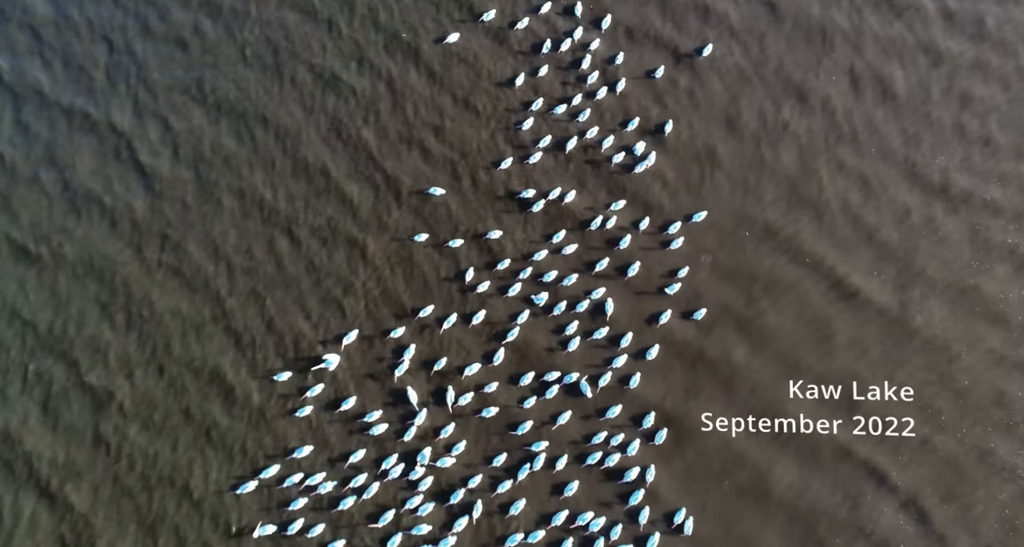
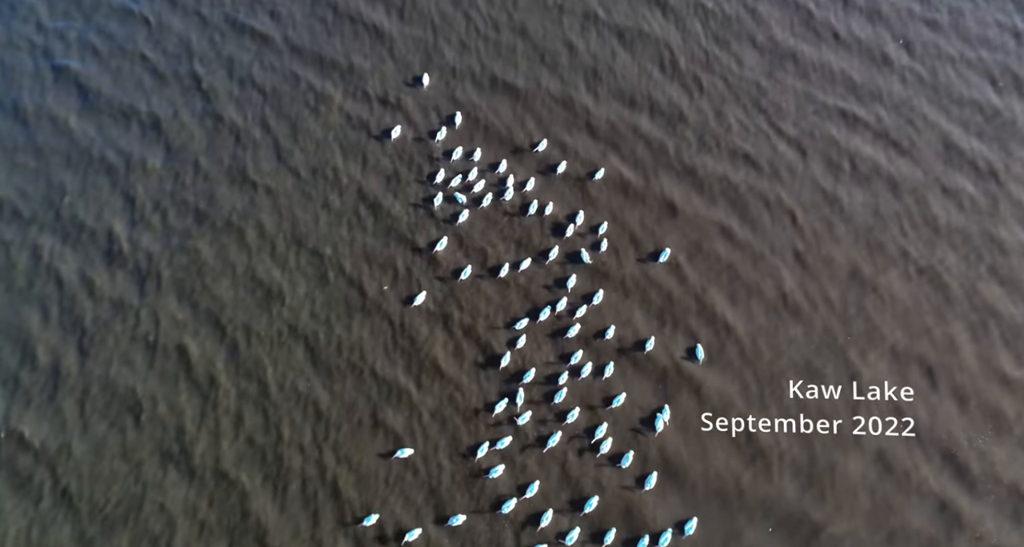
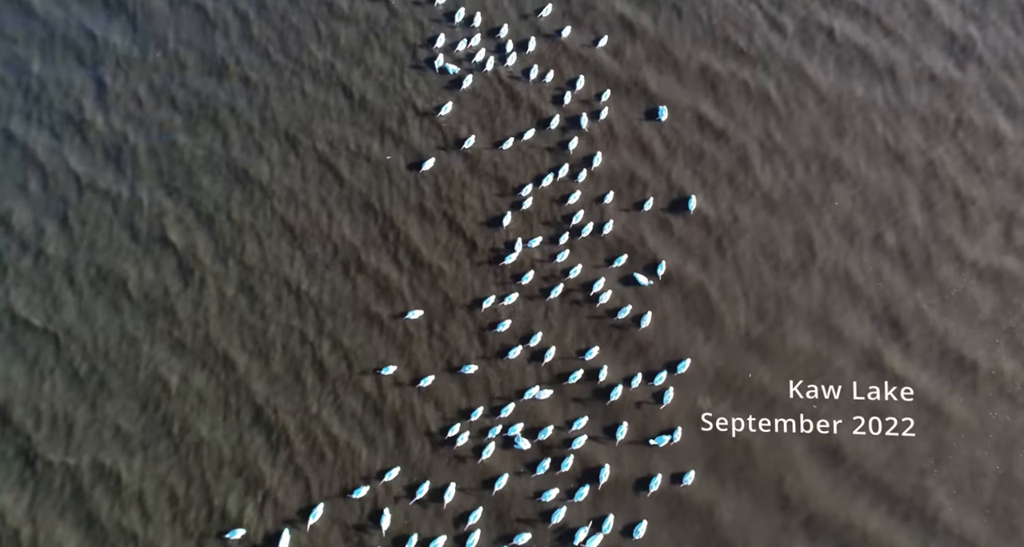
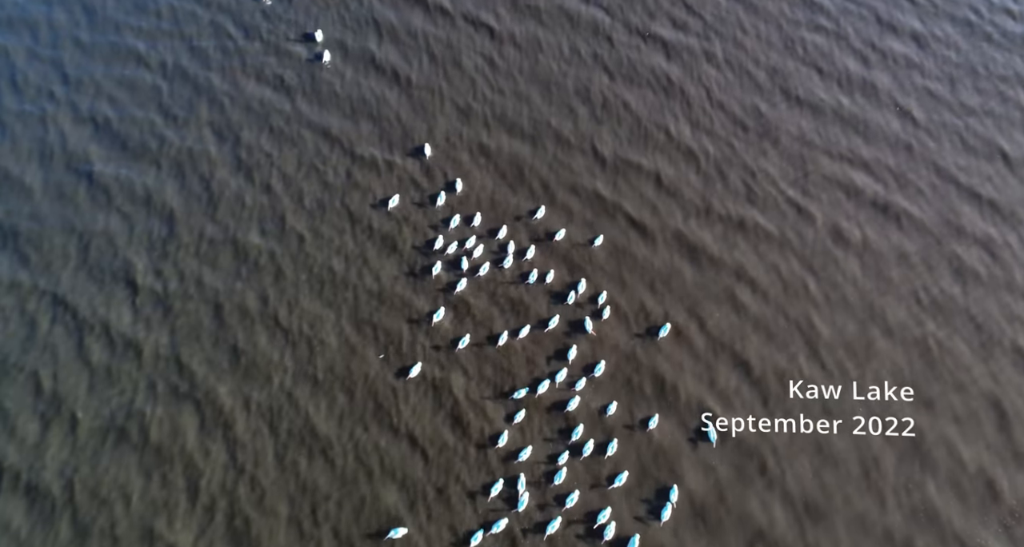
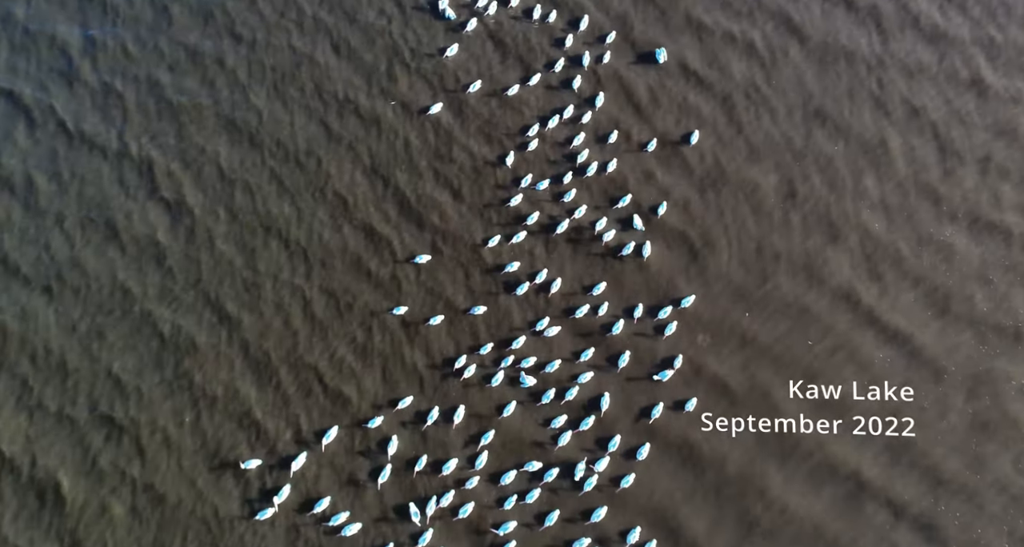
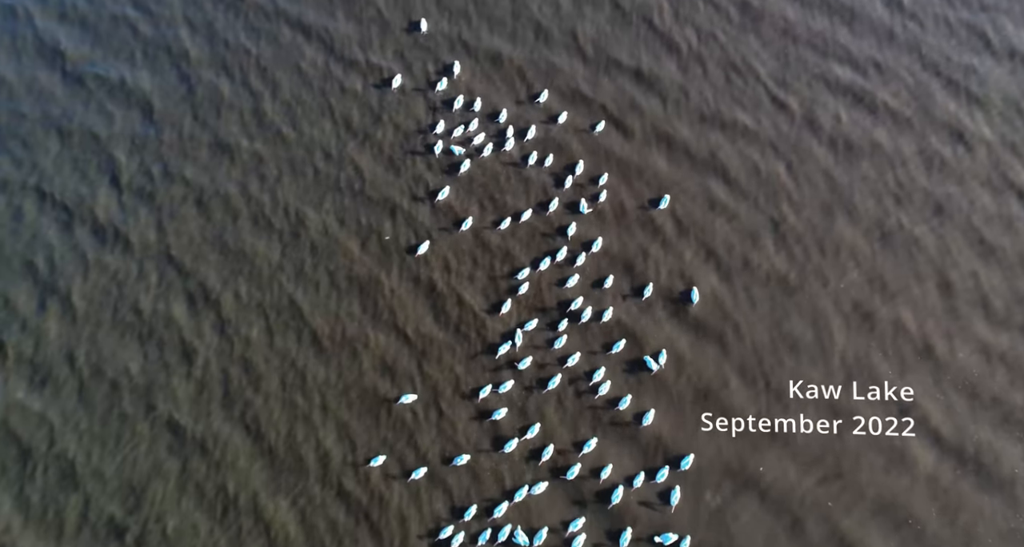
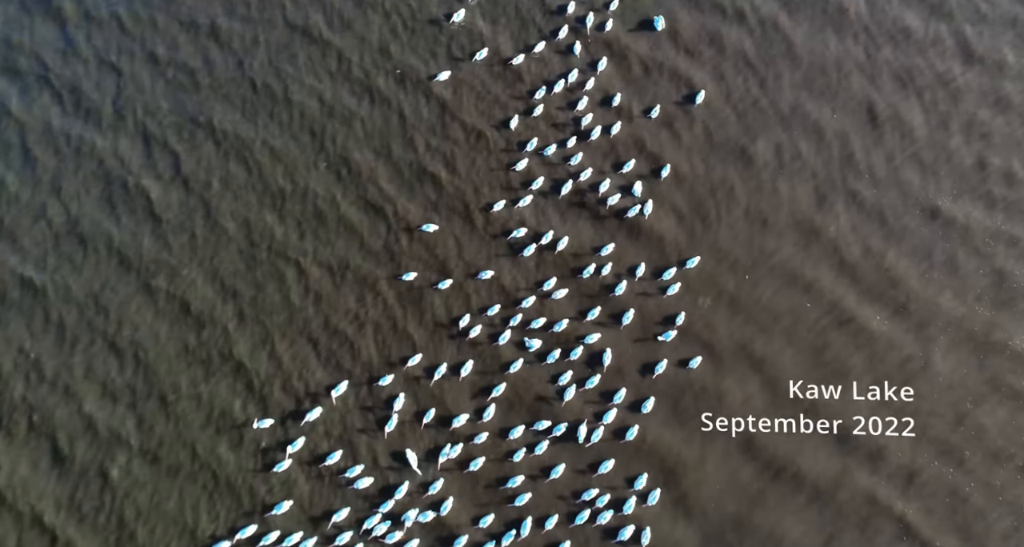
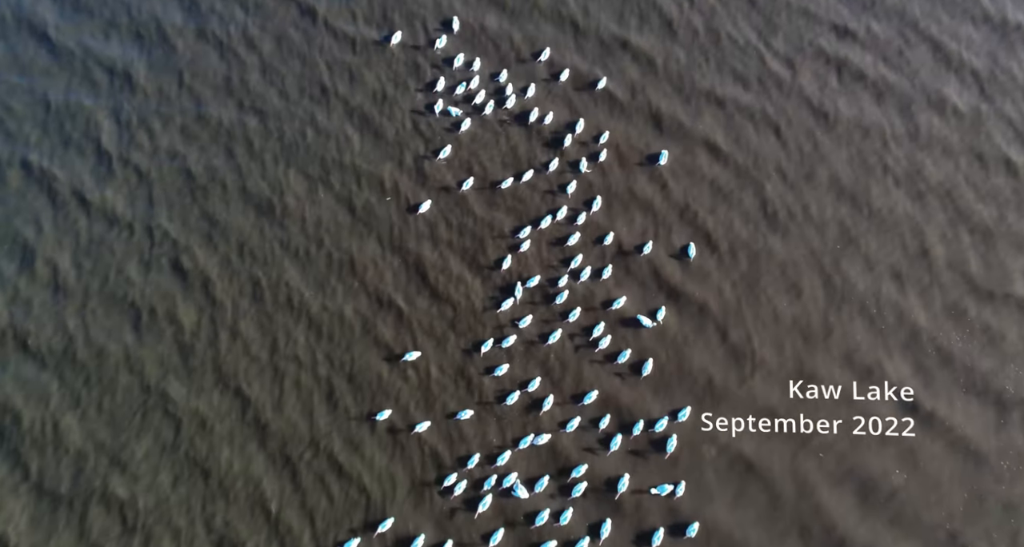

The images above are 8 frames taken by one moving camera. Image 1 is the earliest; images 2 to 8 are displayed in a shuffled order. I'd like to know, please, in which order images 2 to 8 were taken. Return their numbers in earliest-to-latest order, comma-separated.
7, 5, 3, 8, 6, 2, 4
